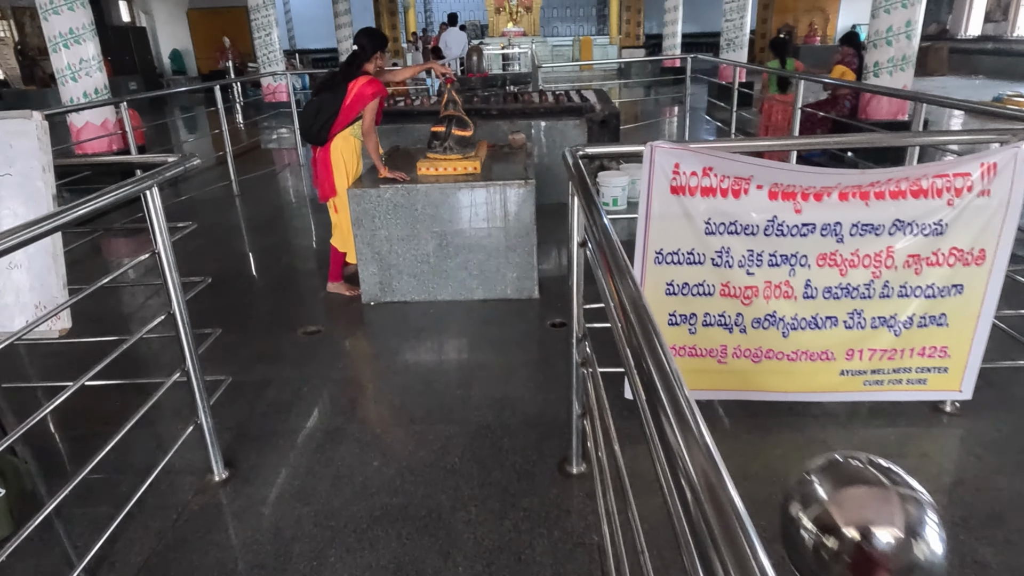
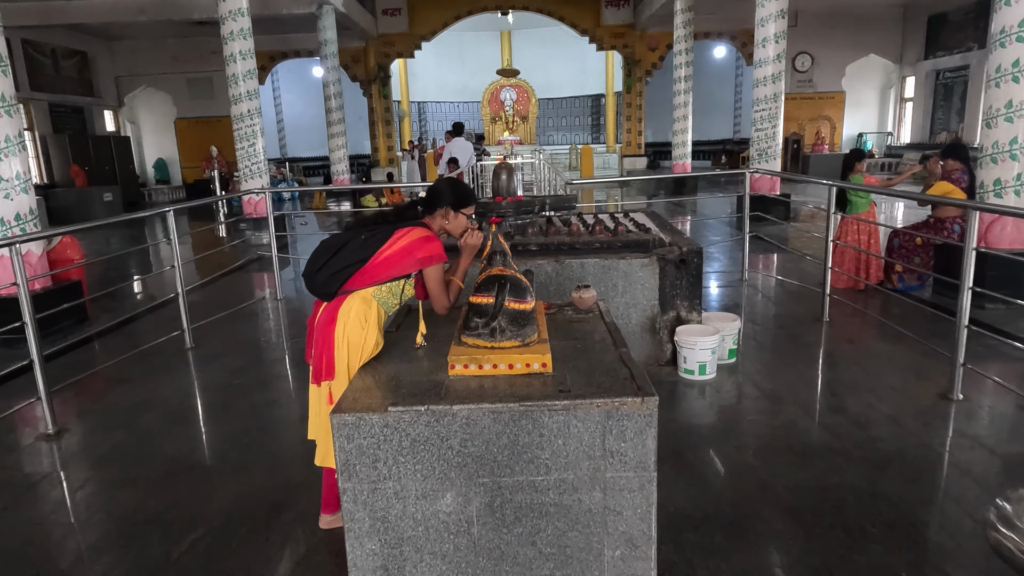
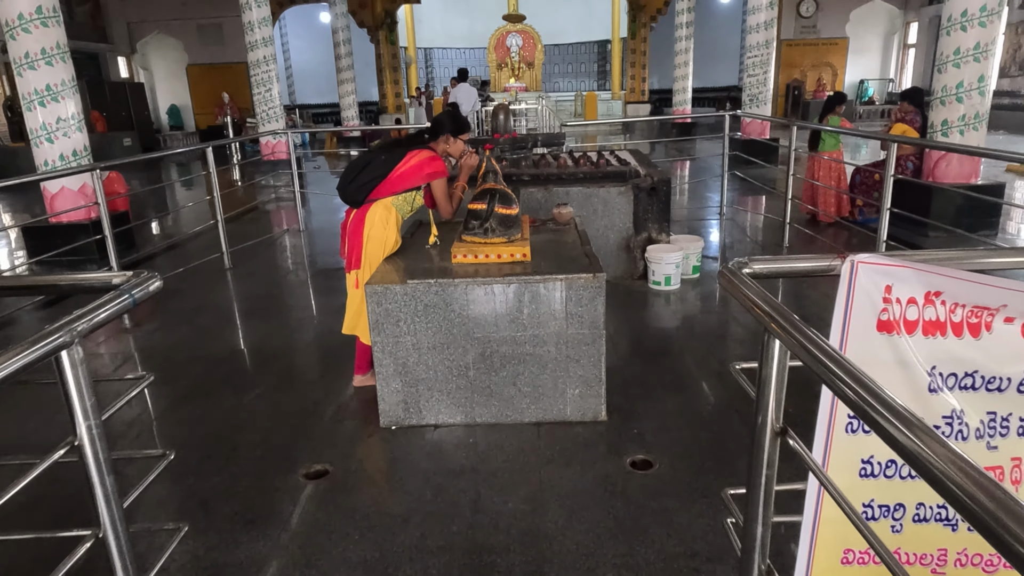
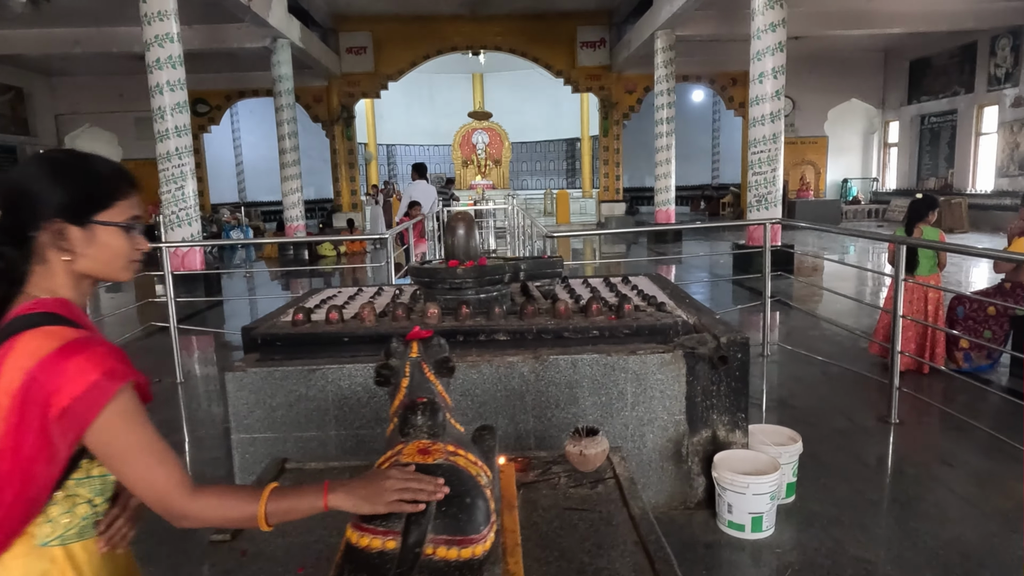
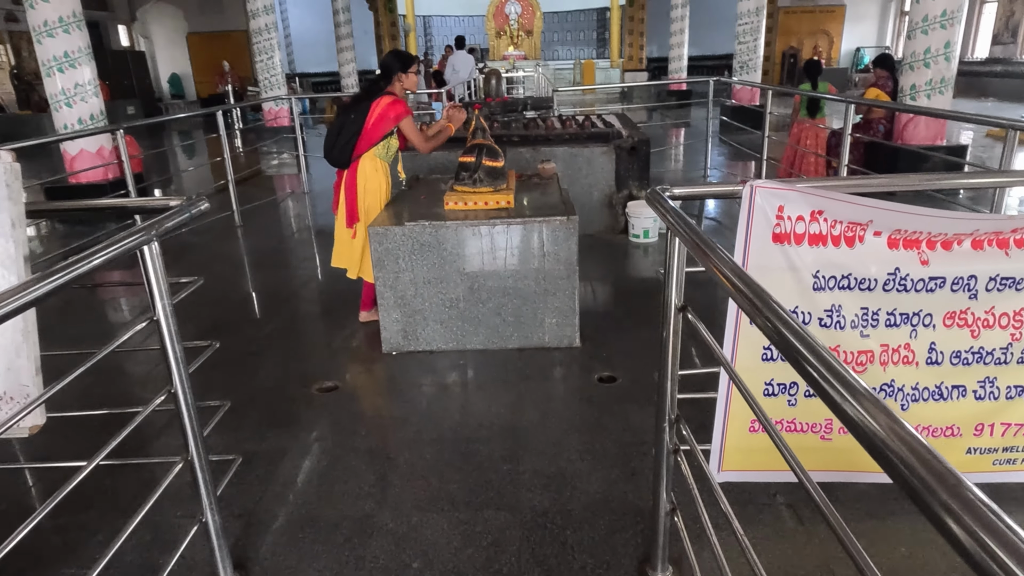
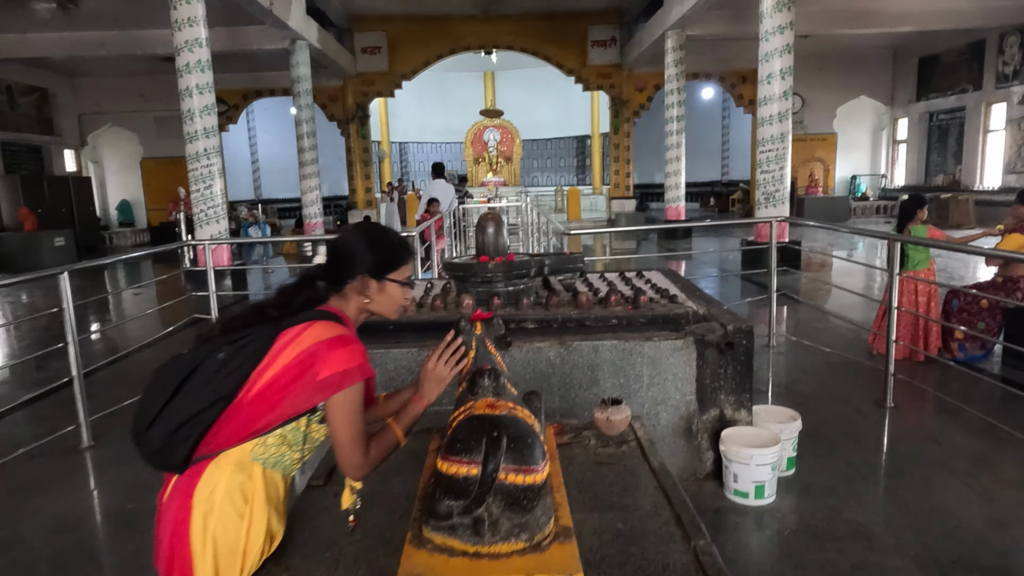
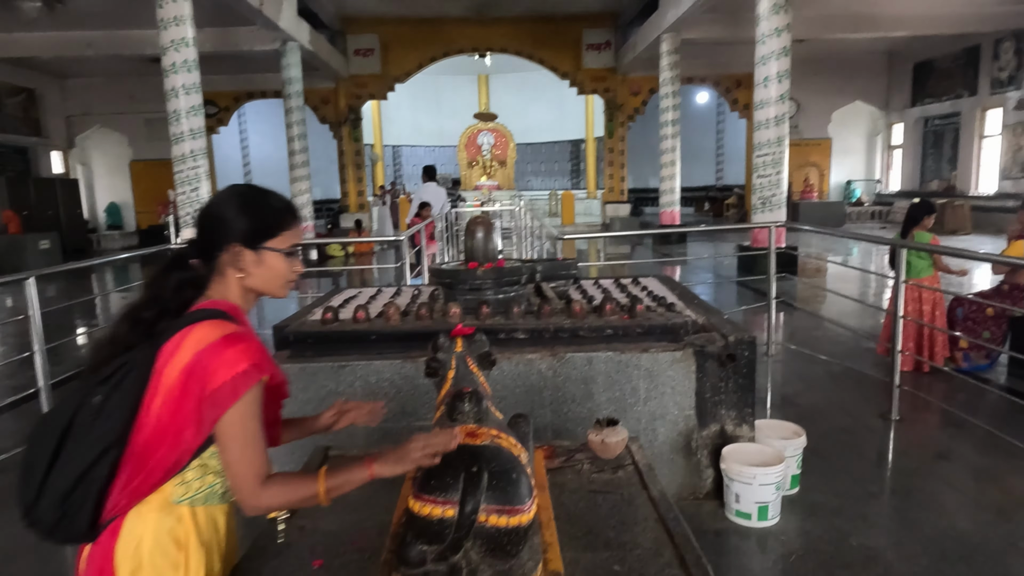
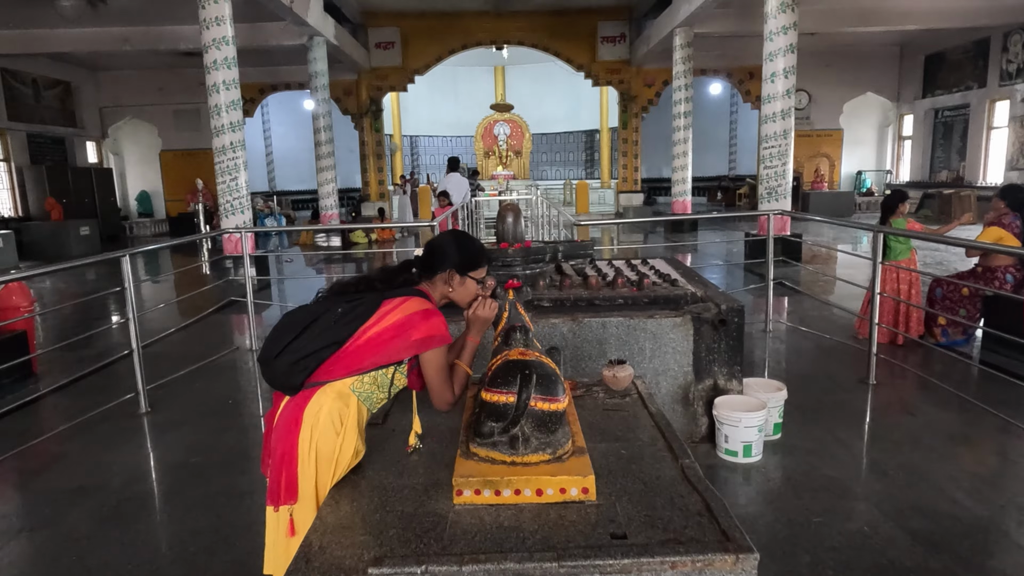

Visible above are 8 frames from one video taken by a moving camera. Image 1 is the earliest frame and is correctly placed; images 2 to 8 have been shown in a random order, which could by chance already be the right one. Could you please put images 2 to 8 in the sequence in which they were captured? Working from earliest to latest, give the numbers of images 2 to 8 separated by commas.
5, 3, 2, 8, 6, 7, 4
